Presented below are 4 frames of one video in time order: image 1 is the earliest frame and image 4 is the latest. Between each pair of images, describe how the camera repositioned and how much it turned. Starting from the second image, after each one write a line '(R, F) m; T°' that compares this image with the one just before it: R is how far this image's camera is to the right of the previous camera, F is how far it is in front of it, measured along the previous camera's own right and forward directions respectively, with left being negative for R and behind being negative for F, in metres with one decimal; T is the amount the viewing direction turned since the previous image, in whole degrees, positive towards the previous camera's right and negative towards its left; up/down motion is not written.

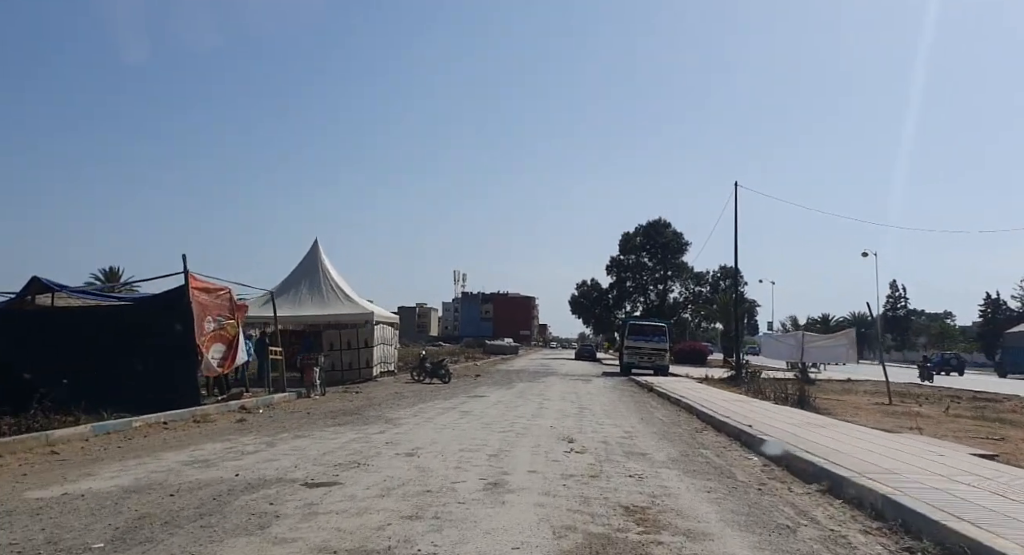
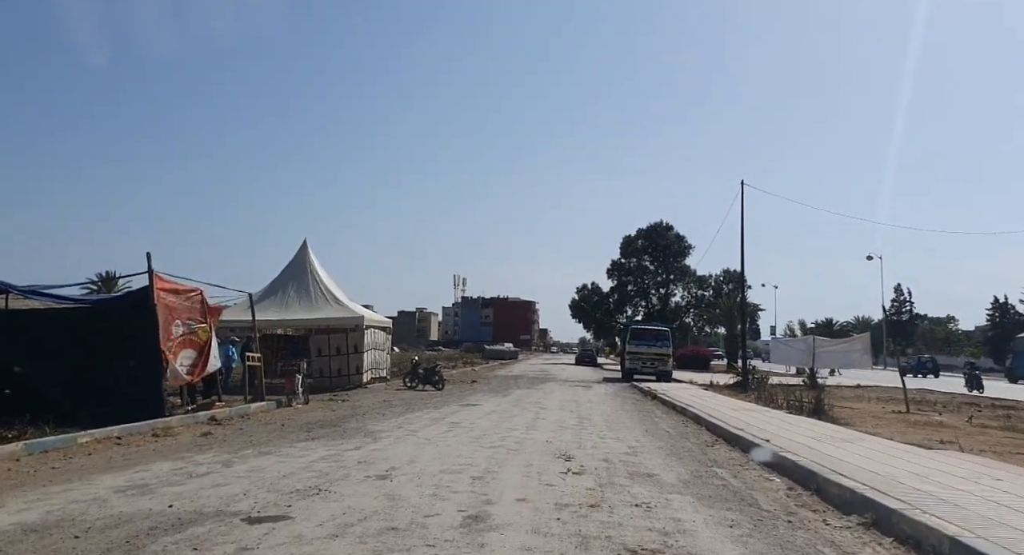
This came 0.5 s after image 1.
(+0.2, +1.4) m; 0°
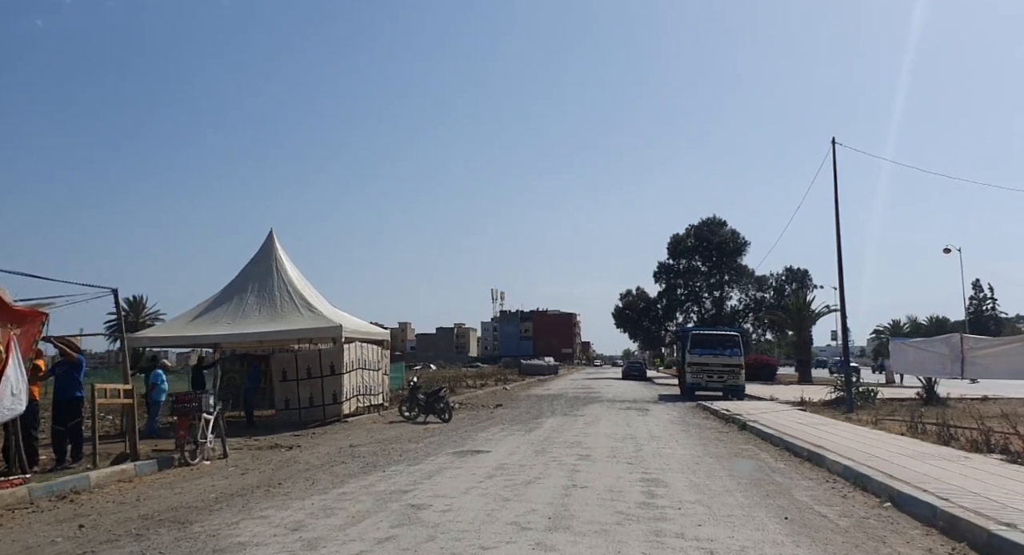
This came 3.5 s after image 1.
(+0.4, +7.8) m; -3°
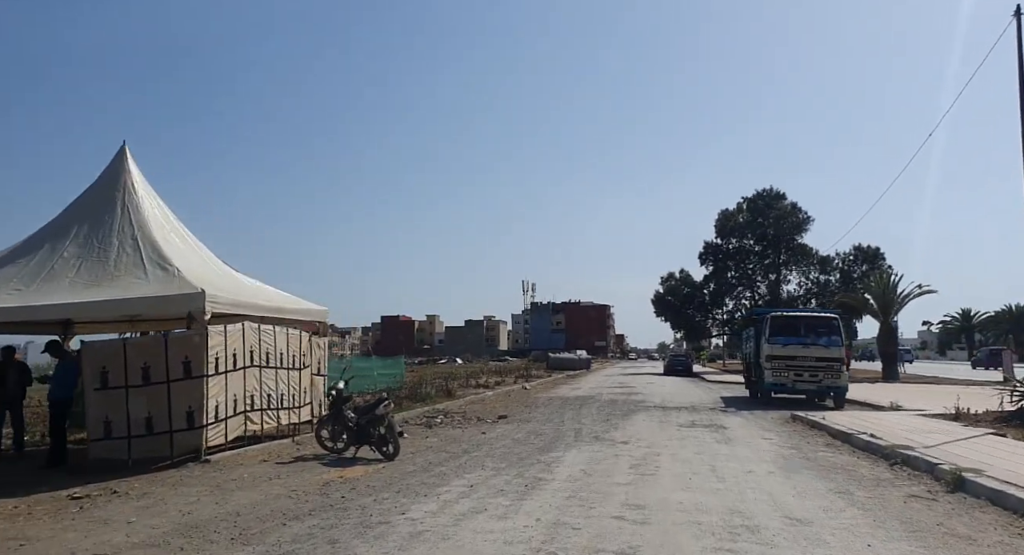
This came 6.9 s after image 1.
(+0.7, +9.8) m; -2°
